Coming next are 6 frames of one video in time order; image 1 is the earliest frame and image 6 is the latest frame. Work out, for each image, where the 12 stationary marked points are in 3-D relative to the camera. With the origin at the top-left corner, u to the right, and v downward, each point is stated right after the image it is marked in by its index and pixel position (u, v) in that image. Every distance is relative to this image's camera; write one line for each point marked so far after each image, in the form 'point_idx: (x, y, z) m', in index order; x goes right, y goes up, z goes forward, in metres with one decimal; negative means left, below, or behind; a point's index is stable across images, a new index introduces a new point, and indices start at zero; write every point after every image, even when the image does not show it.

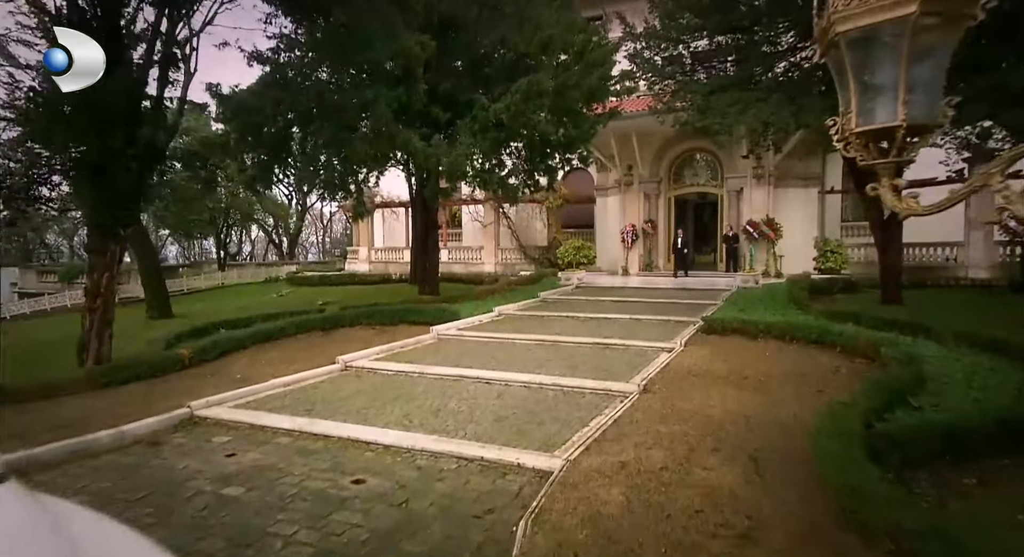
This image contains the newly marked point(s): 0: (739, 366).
0: (+2.8, -1.1, +7.3) m
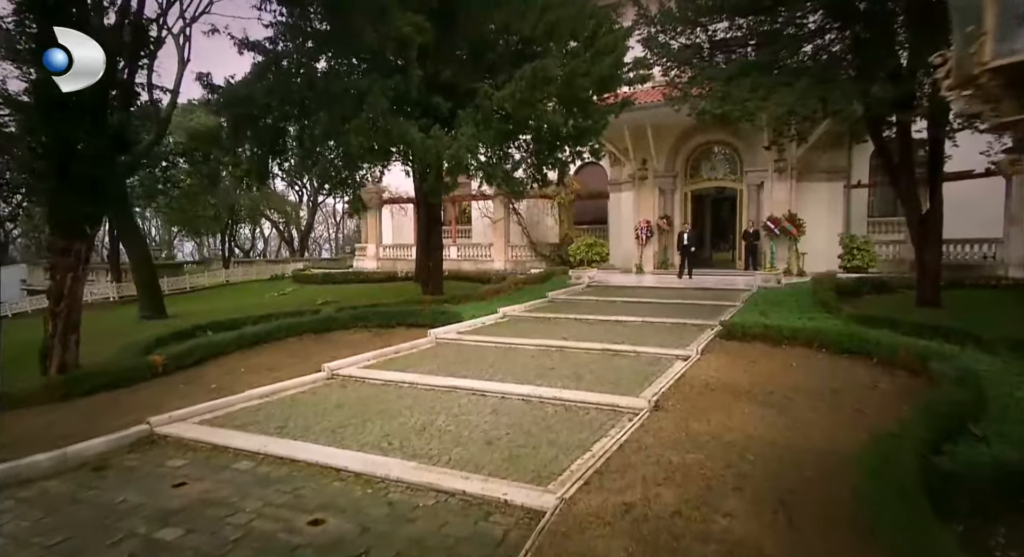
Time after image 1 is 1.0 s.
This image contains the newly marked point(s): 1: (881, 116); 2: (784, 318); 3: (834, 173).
0: (+2.8, -1.1, +6.5) m
1: (+6.3, +2.8, +10.0) m
2: (+4.3, -0.7, +9.2) m
3: (+10.7, +3.5, +19.2) m
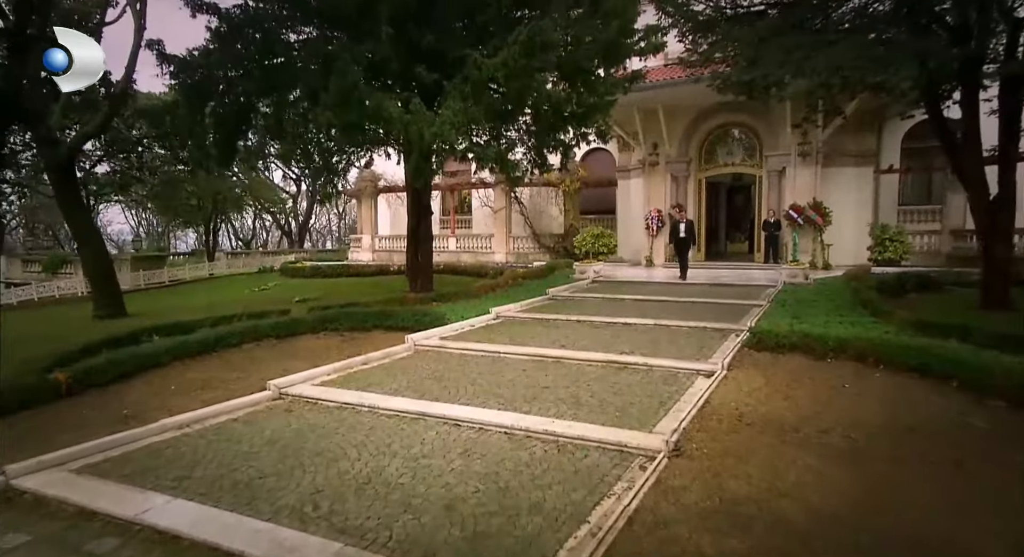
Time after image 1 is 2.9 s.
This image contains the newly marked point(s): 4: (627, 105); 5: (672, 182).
0: (+2.6, -1.2, +5.1) m
1: (+6.2, +2.8, +8.4) m
2: (+4.2, -0.6, +7.7) m
3: (+10.7, +3.7, +17.6) m
4: (+3.7, +5.6, +18.7) m
5: (+5.4, +3.3, +19.6) m
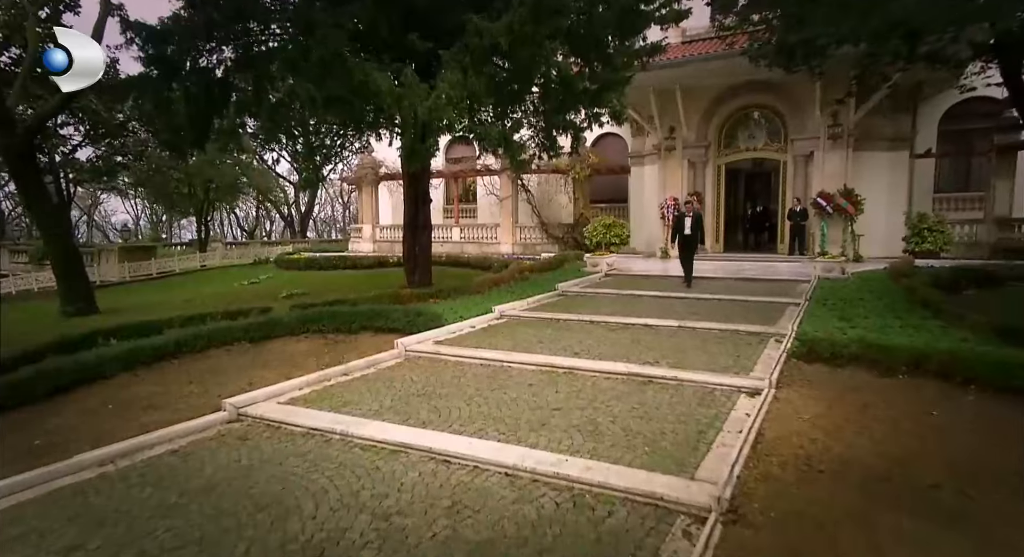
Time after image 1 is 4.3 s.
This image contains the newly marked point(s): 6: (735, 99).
0: (+2.6, -1.2, +4.0) m
1: (+6.3, +2.9, +7.2) m
2: (+4.2, -0.6, +6.6) m
3: (+10.9, +3.9, +16.3) m
4: (+3.9, +5.8, +17.5) m
5: (+5.6, +3.5, +18.4) m
6: (+6.9, +5.5, +17.8) m
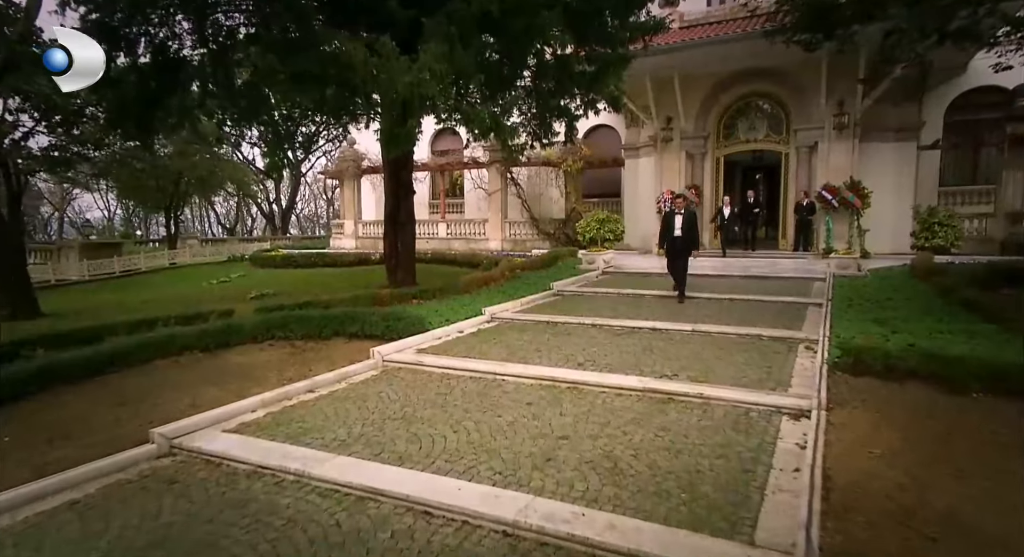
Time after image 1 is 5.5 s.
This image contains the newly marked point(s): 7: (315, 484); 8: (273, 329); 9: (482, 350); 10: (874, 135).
0: (+2.6, -1.2, +3.1) m
1: (+6.2, +2.9, +6.3) m
2: (+4.2, -0.6, +5.7) m
3: (+10.6, +4.0, +15.6) m
4: (+3.6, +5.9, +16.6) m
5: (+5.3, +3.6, +17.5) m
6: (+6.6, +5.6, +17.0) m
7: (-1.3, -1.3, +3.8) m
8: (-3.2, -0.7, +7.7) m
9: (-0.3, -0.8, +6.8) m
10: (+9.9, +3.9, +15.8) m
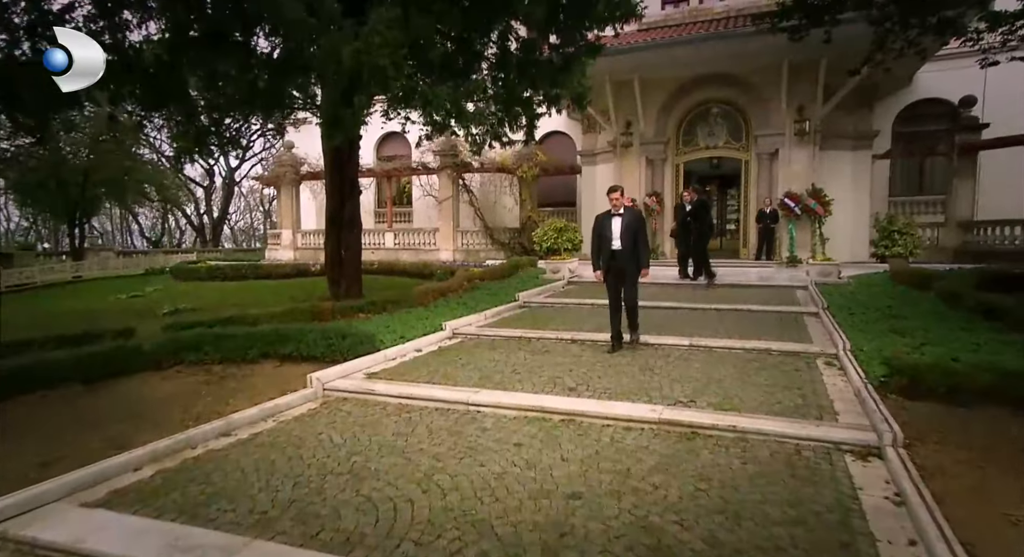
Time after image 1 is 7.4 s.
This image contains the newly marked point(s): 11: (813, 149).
0: (+2.7, -1.1, +2.2) m
1: (+5.9, +2.9, +5.8) m
2: (+4.0, -0.6, +4.9) m
3: (+9.4, +3.7, +15.5) m
4: (+2.3, +5.6, +15.8) m
5: (+4.0, +3.3, +16.9) m
6: (+5.2, +5.3, +16.5) m
7: (-1.3, -1.3, +2.5) m
8: (-3.5, -0.8, +6.2) m
9: (-0.6, -0.9, +5.6) m
10: (+8.7, +3.7, +15.6) m
11: (+7.9, +3.4, +15.1) m
